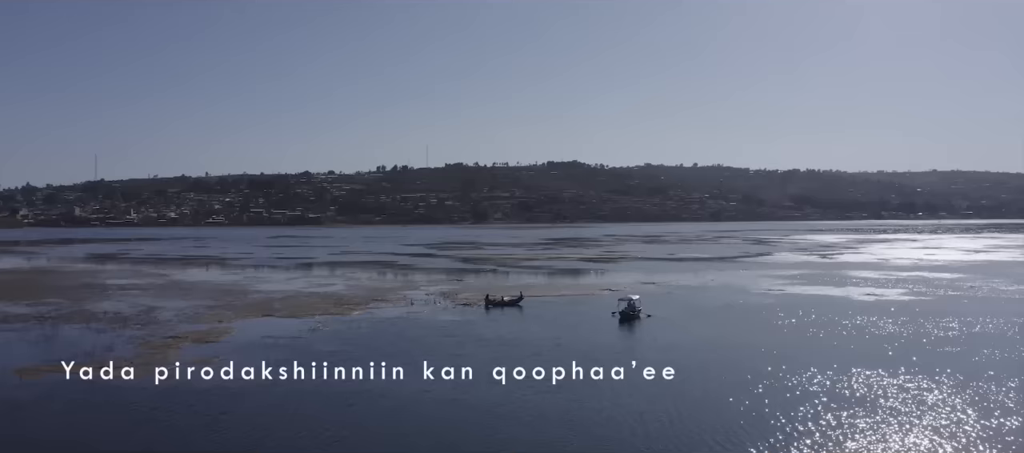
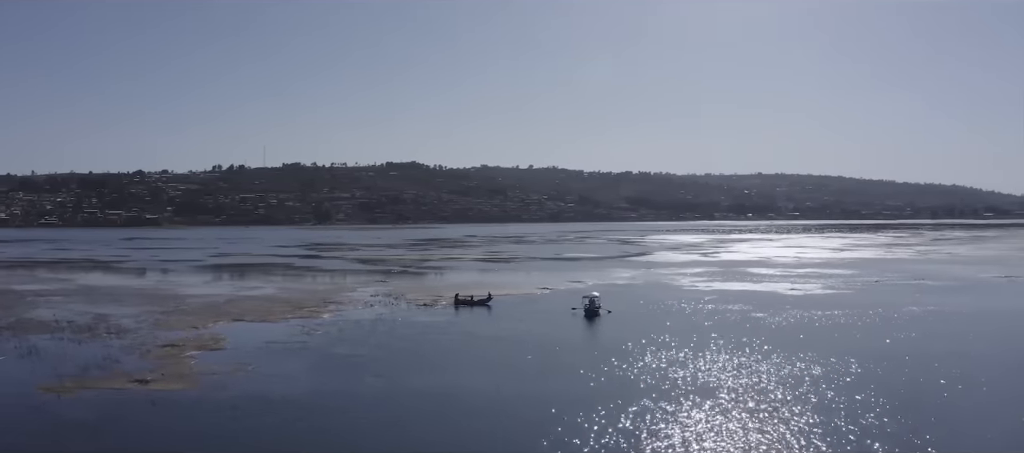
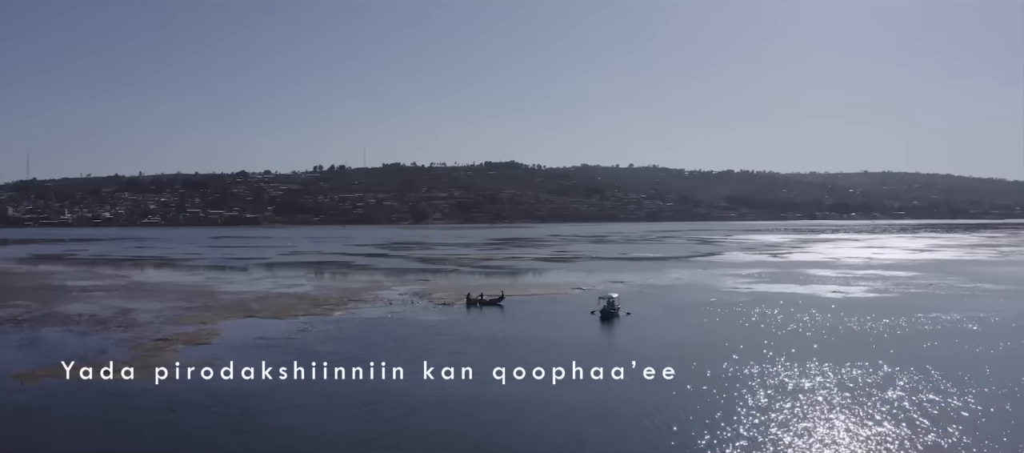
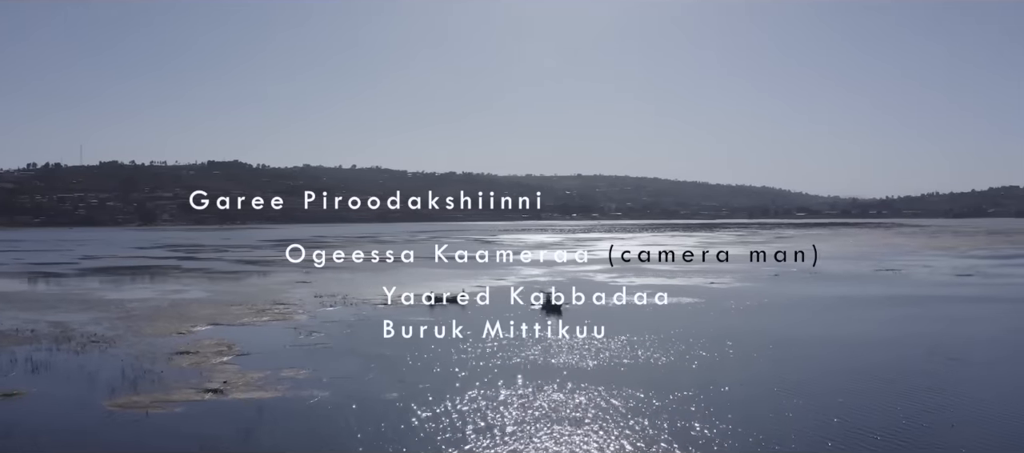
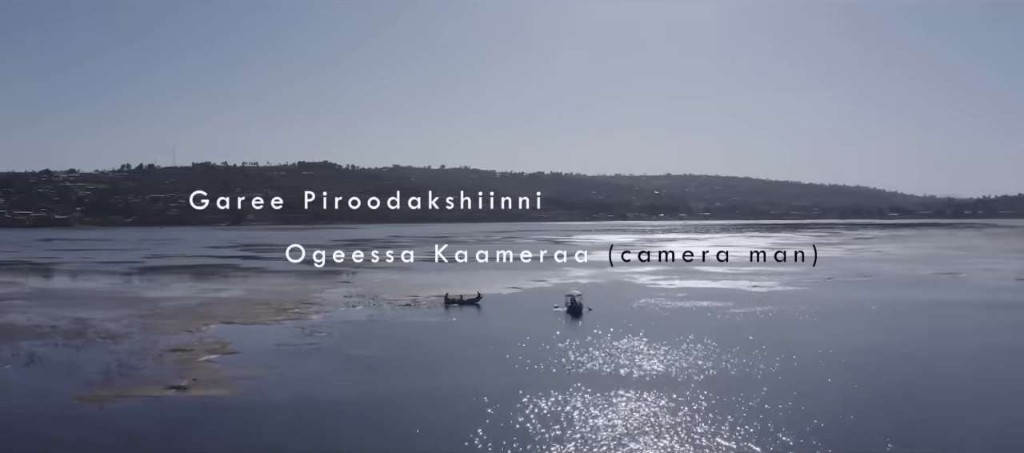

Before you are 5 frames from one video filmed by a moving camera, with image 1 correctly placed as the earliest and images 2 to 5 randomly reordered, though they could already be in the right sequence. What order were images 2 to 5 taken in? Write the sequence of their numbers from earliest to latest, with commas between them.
3, 2, 5, 4
